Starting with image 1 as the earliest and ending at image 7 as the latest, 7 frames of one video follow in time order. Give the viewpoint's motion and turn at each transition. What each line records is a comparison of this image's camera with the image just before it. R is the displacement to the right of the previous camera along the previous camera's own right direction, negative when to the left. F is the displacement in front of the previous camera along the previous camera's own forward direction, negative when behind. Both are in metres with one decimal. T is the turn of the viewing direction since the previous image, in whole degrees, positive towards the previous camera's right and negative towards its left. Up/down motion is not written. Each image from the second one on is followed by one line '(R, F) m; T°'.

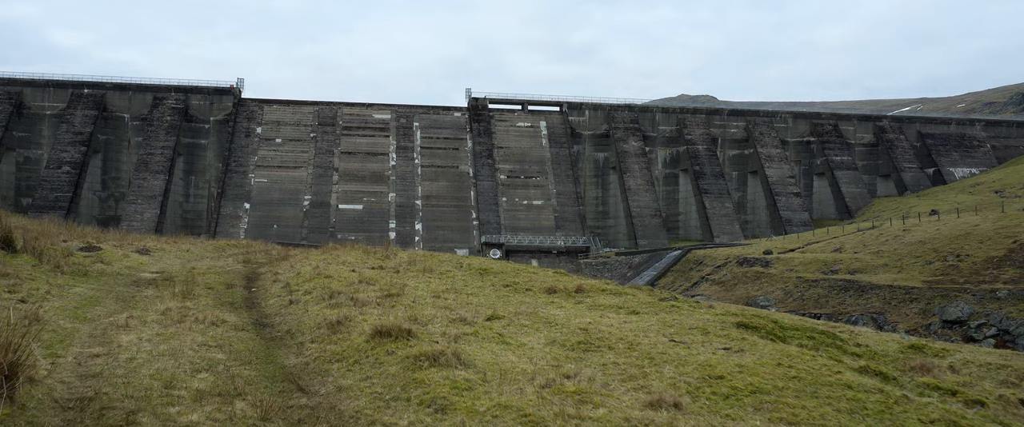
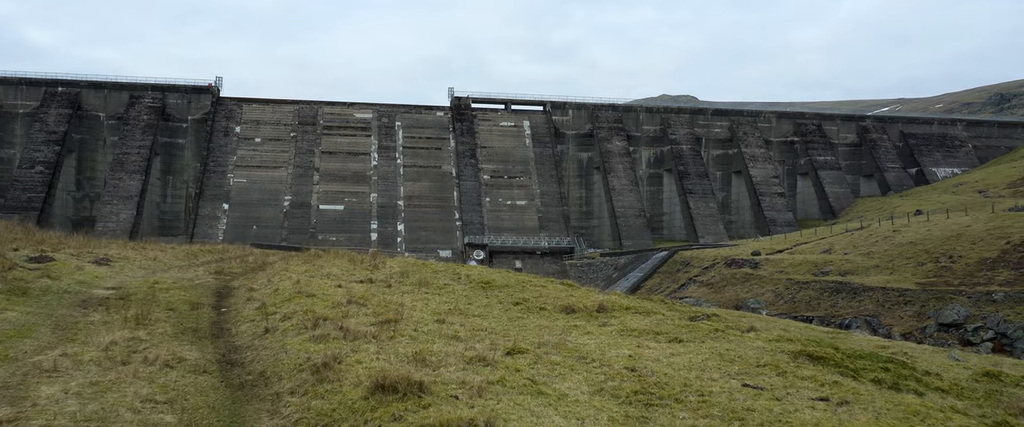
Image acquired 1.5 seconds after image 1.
(-0.2, +0.6) m; +1°
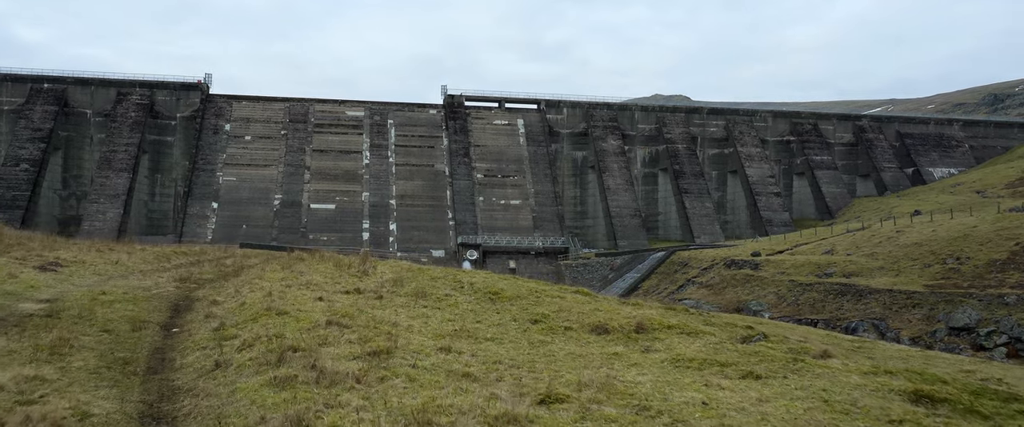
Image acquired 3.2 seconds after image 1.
(-0.1, +0.7) m; +1°
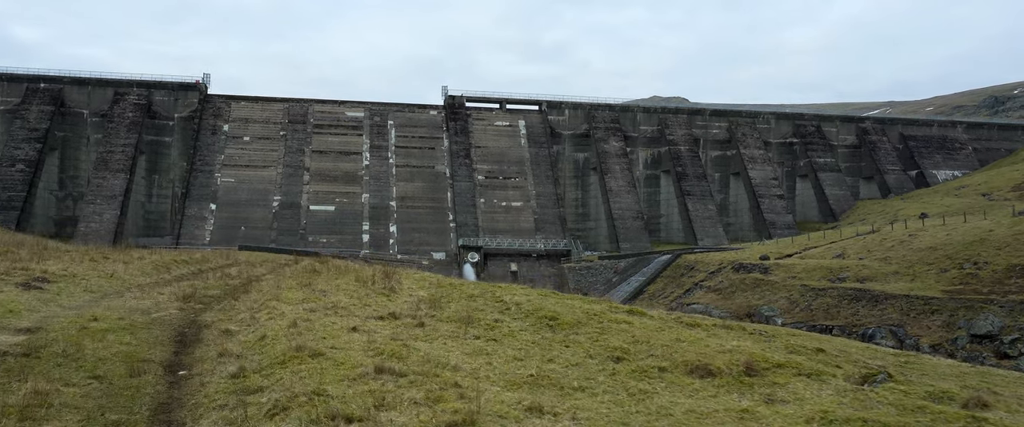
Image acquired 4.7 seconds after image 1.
(-0.3, +0.6) m; 0°
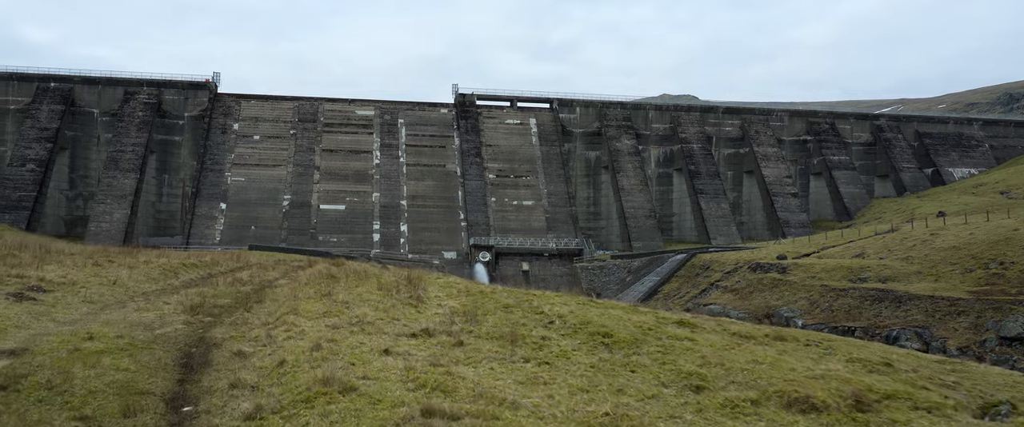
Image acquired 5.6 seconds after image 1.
(-0.2, +0.4) m; -1°
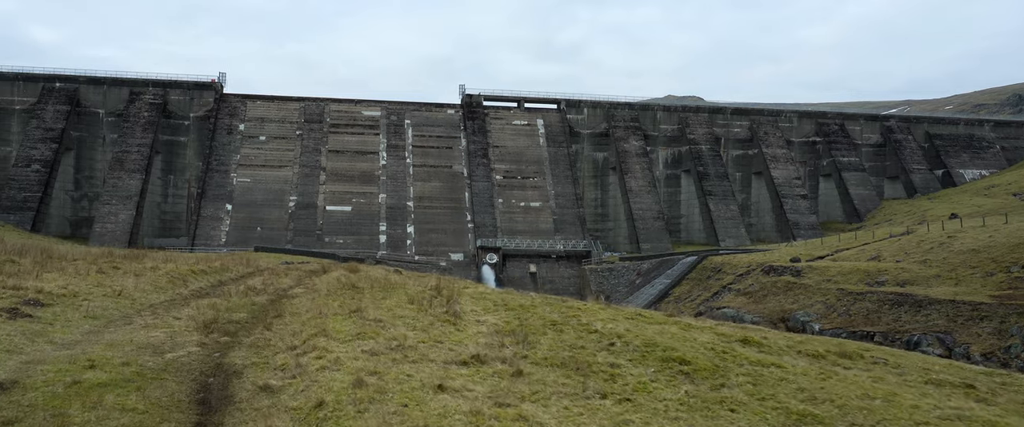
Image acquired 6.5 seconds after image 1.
(-0.2, +0.4) m; 0°
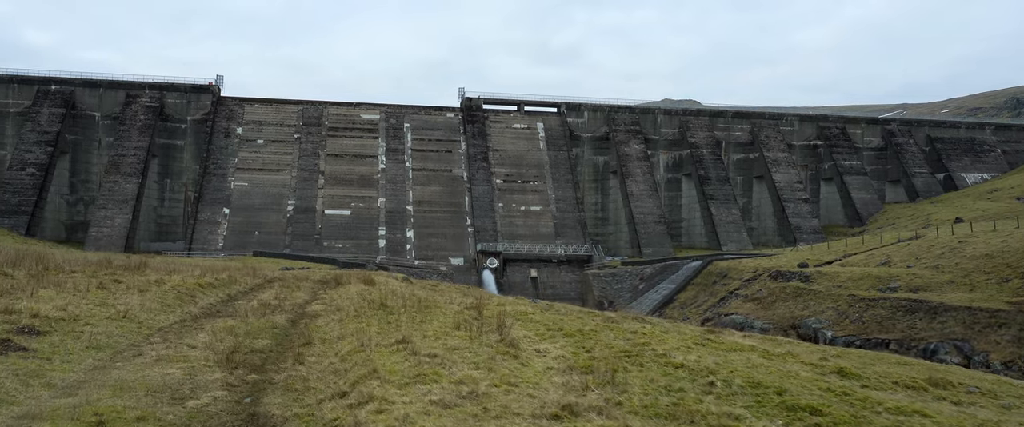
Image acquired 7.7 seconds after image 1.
(-0.3, +0.5) m; 0°
